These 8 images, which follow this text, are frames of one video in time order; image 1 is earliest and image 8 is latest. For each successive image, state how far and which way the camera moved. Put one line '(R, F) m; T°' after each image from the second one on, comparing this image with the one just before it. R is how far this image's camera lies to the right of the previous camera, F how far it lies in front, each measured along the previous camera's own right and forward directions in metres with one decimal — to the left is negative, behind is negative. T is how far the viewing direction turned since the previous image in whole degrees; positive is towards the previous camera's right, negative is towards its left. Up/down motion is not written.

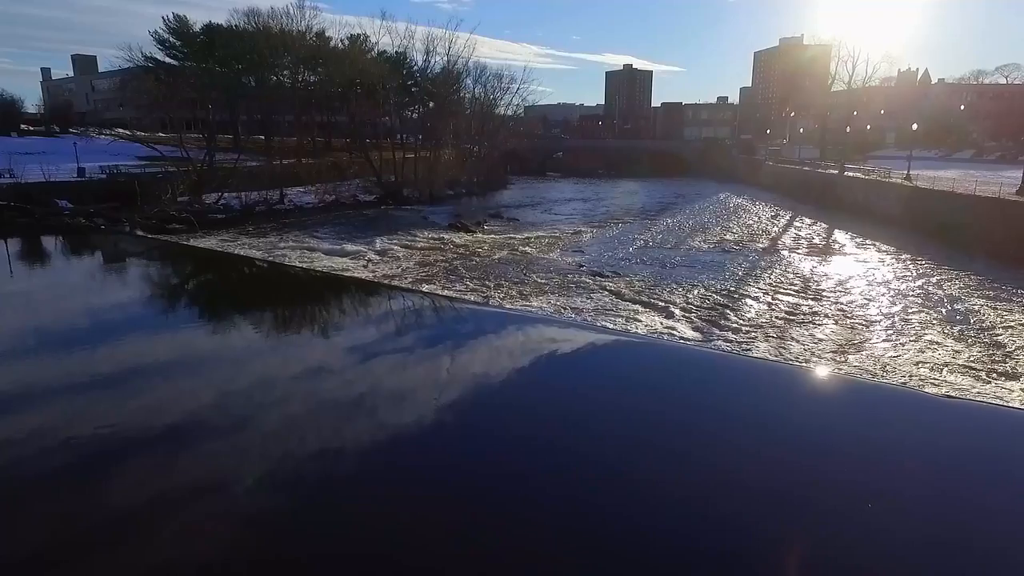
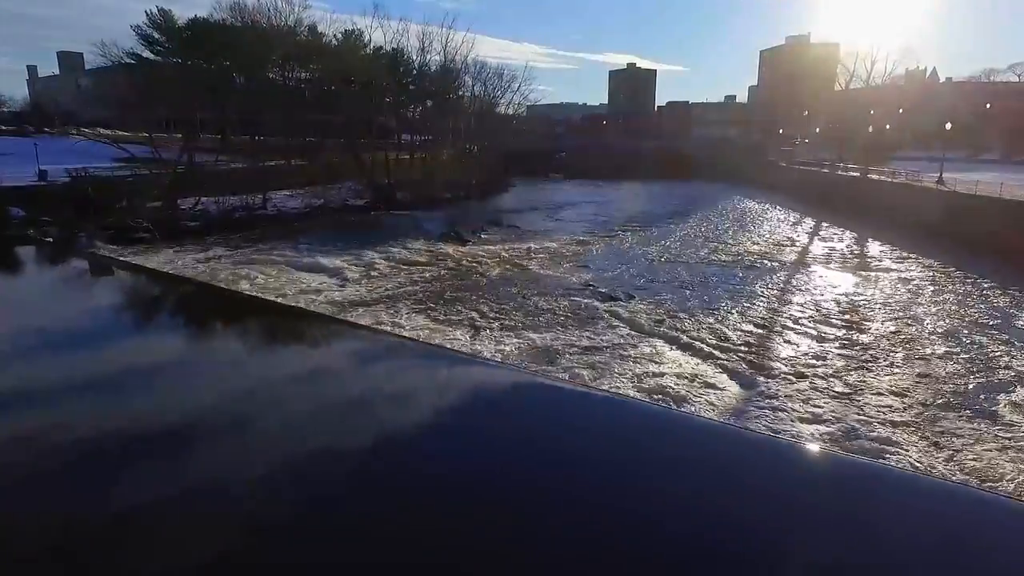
(+0.1, +1.4) m; 0°
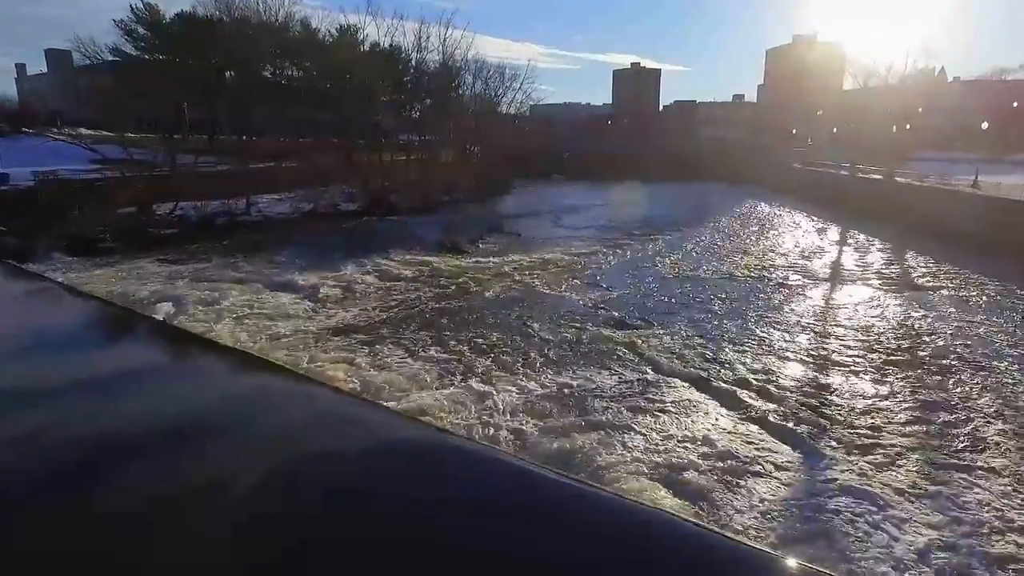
(0.0, +1.2) m; 0°
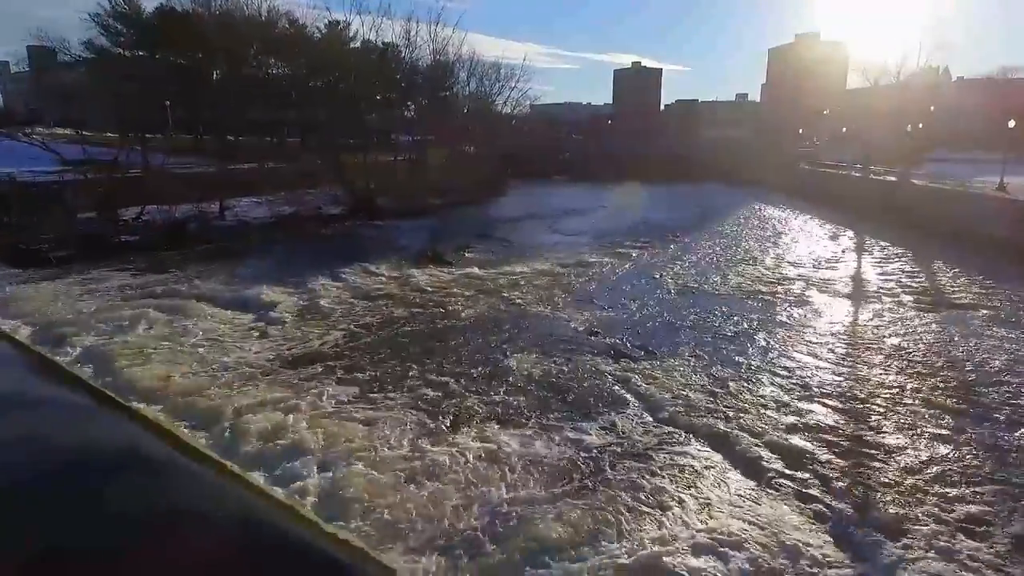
(+0.2, +1.1) m; 0°
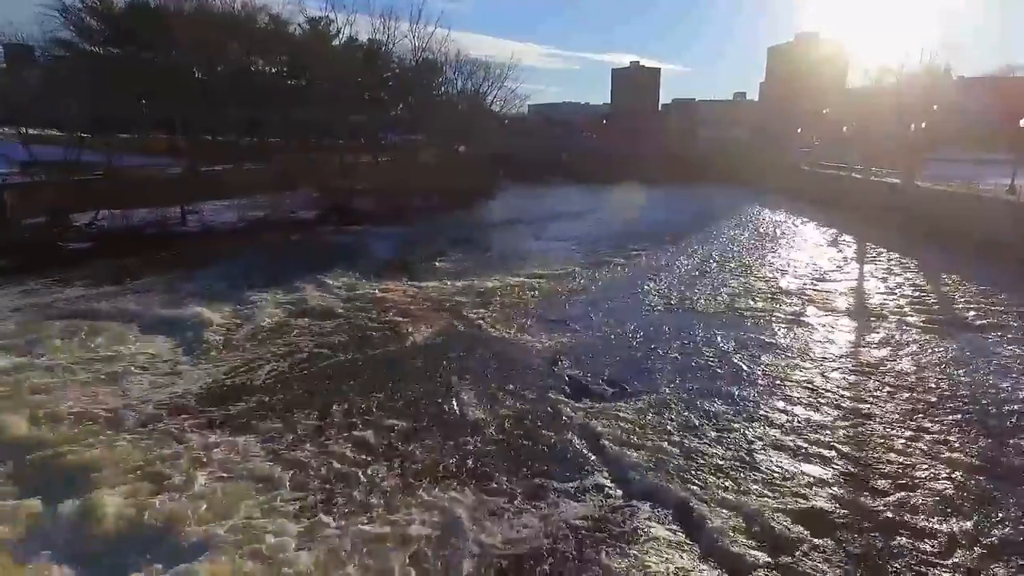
(+0.5, +0.9) m; 0°
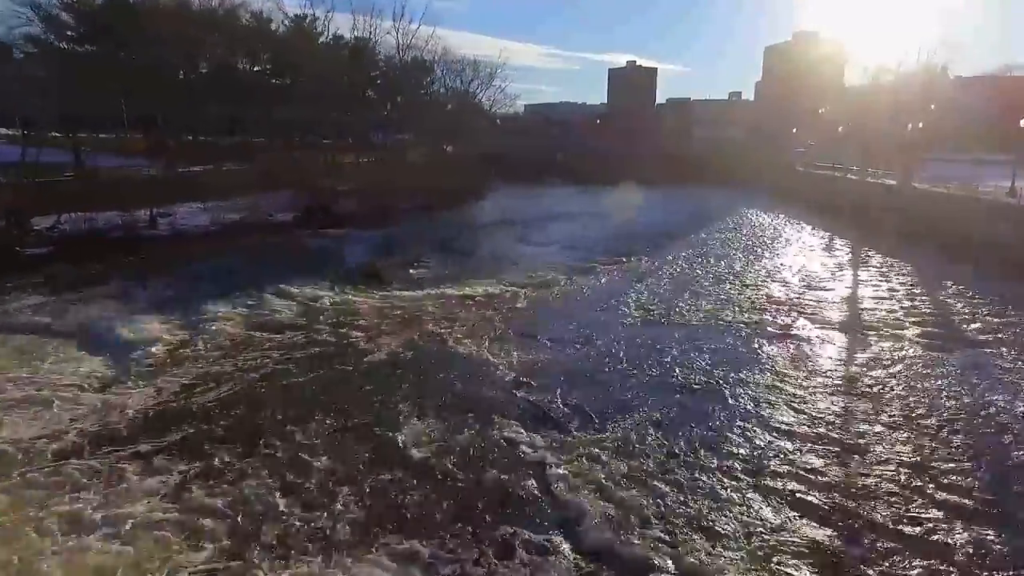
(+0.4, +0.6) m; 0°
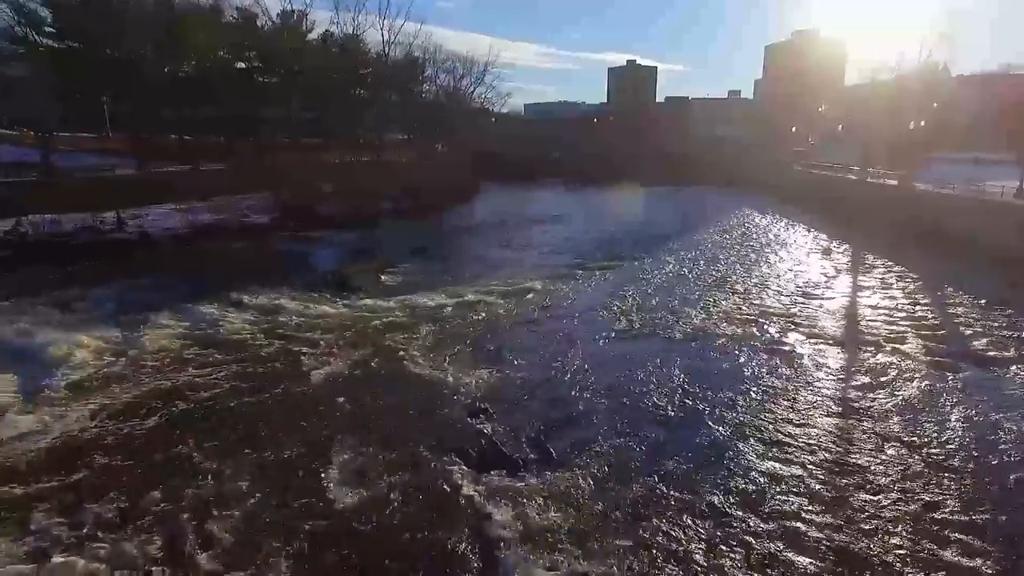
(+0.4, +0.6) m; 0°
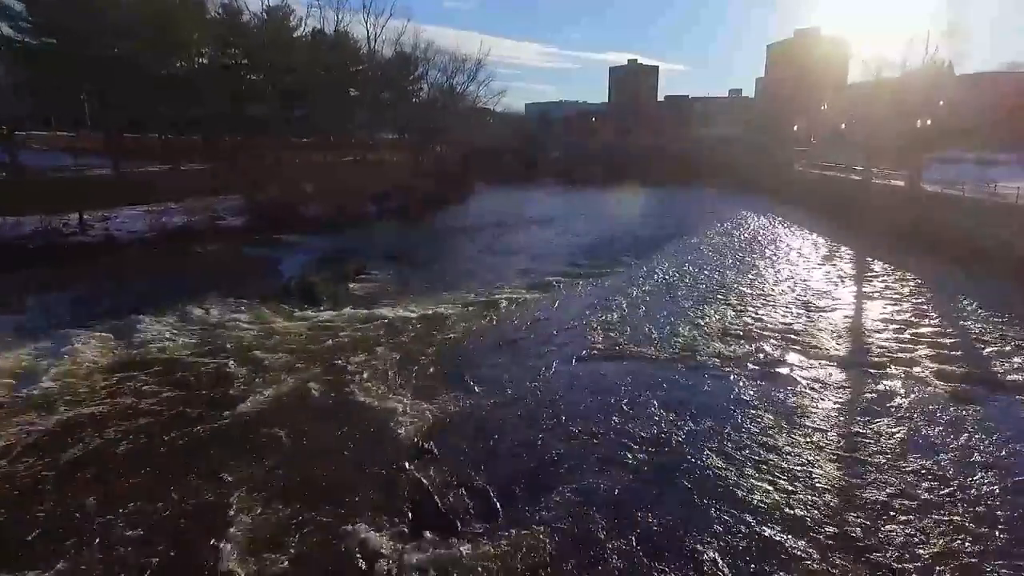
(+0.4, +0.7) m; 0°
